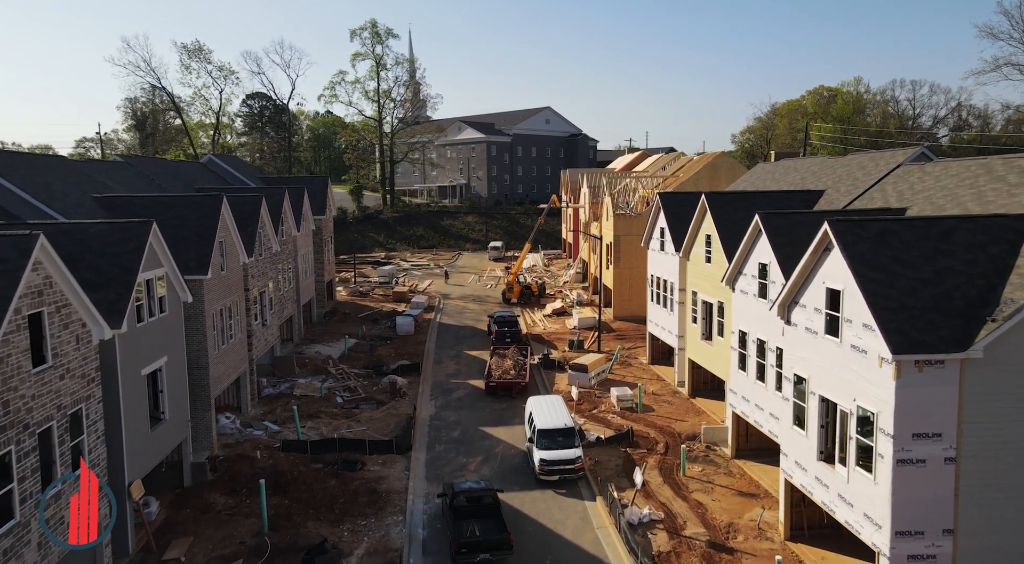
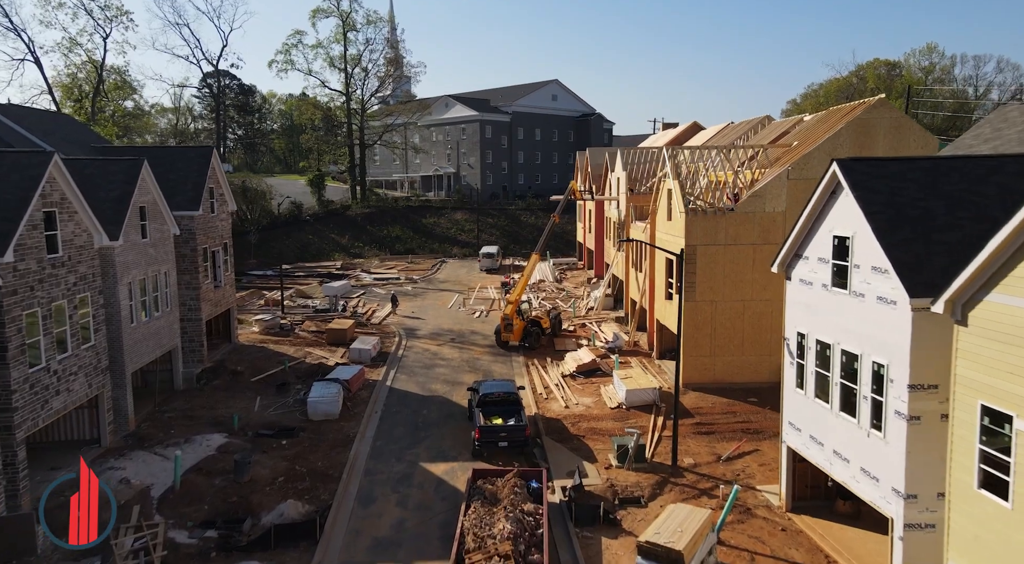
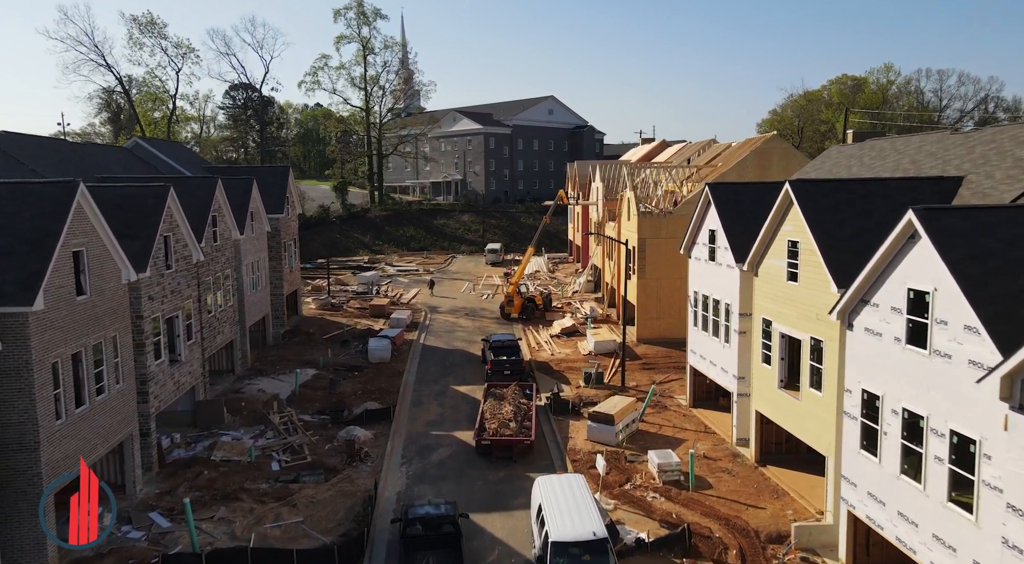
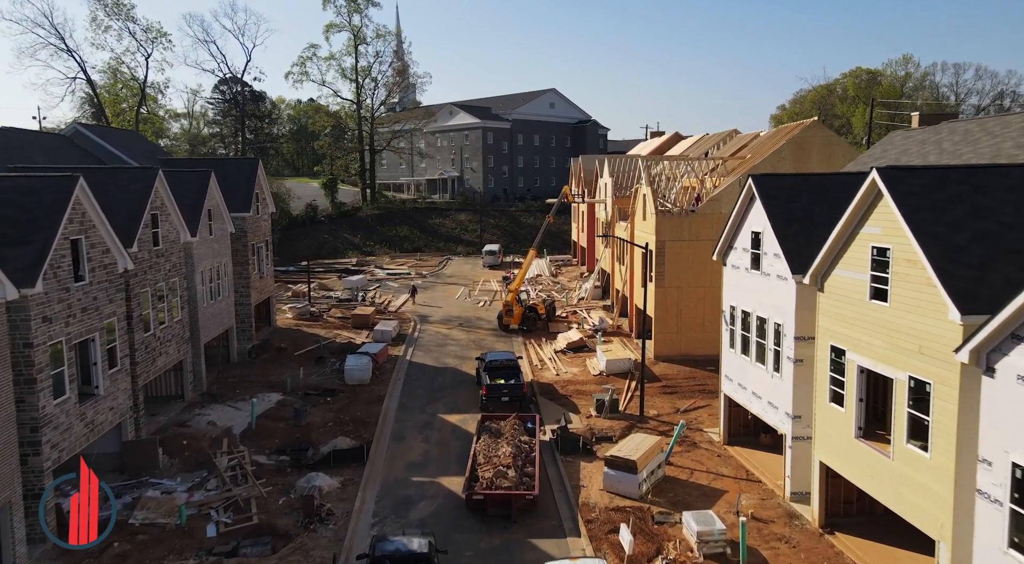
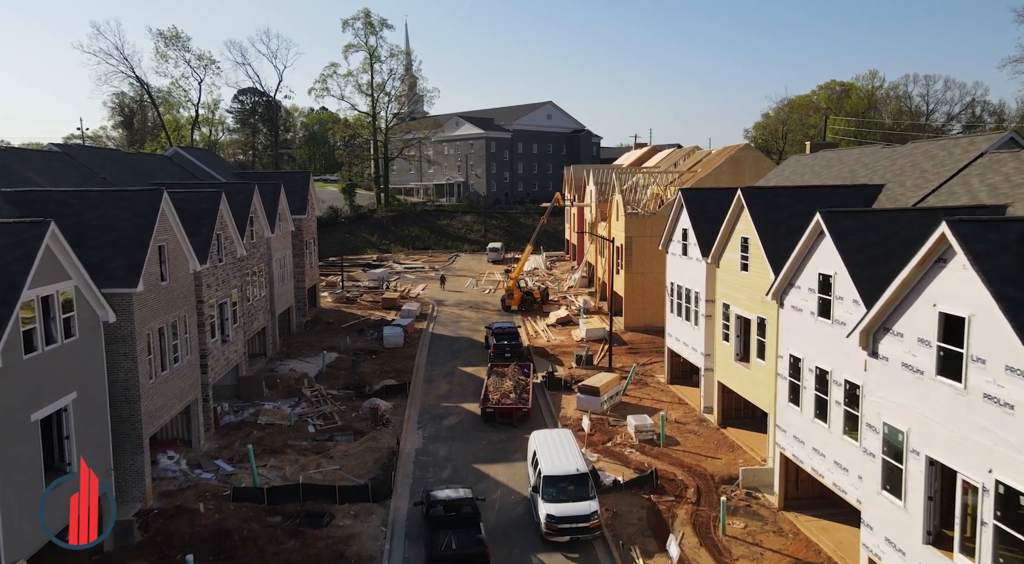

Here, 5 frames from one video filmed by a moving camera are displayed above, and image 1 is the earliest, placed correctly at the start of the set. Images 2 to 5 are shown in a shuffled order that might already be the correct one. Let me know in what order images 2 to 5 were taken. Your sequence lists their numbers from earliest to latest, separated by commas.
5, 3, 4, 2
